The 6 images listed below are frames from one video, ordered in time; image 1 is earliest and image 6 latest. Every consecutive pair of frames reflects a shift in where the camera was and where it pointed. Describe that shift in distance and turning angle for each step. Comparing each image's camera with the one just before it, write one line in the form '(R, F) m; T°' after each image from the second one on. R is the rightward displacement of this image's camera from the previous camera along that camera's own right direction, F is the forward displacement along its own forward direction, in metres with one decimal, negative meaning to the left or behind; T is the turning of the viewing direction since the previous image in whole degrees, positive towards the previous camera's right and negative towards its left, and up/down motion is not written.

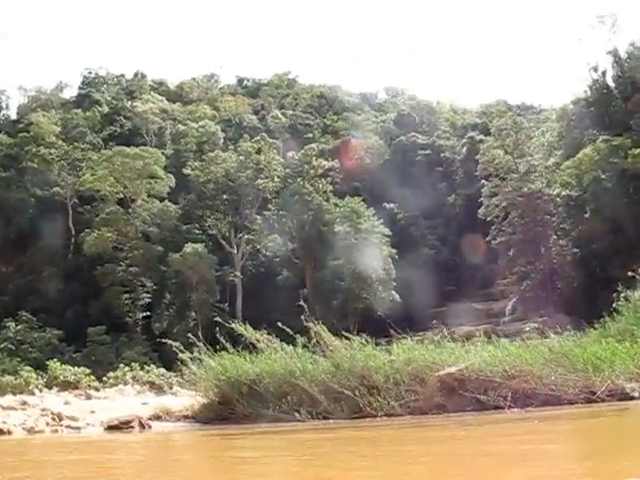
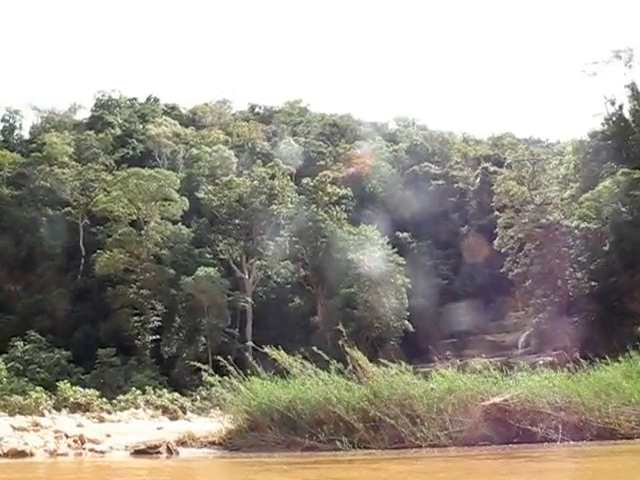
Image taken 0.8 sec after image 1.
(-0.3, +0.2) m; 0°
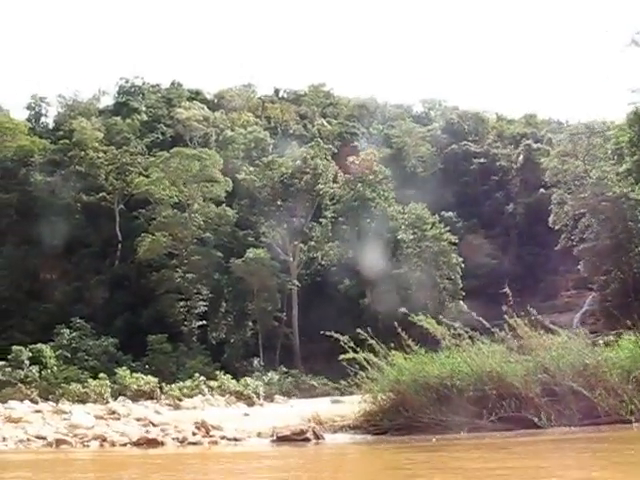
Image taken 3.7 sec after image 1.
(-1.0, +0.8) m; -1°
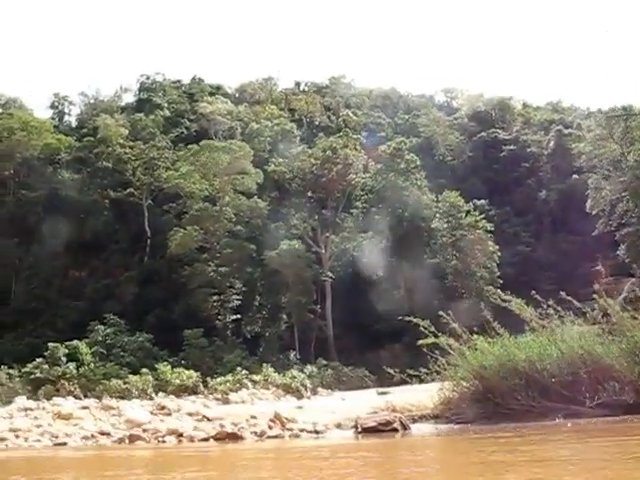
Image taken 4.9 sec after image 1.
(-0.4, +0.3) m; -1°
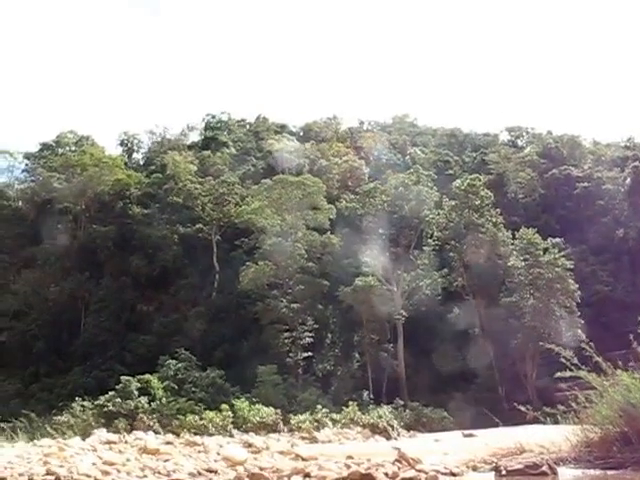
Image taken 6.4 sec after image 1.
(-0.5, +0.4) m; -4°
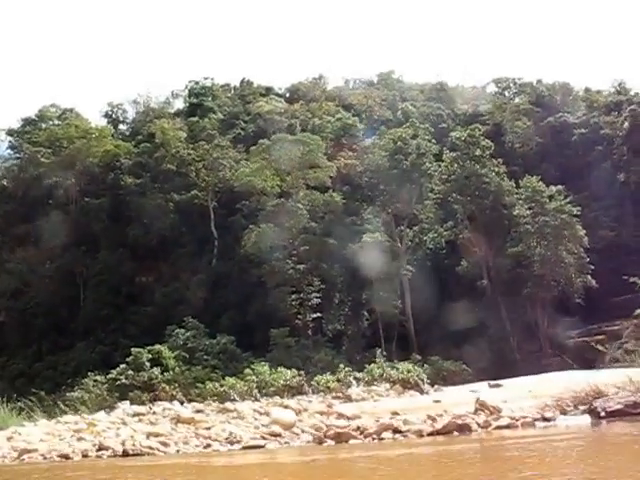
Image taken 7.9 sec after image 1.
(-0.5, +0.4) m; +1°
